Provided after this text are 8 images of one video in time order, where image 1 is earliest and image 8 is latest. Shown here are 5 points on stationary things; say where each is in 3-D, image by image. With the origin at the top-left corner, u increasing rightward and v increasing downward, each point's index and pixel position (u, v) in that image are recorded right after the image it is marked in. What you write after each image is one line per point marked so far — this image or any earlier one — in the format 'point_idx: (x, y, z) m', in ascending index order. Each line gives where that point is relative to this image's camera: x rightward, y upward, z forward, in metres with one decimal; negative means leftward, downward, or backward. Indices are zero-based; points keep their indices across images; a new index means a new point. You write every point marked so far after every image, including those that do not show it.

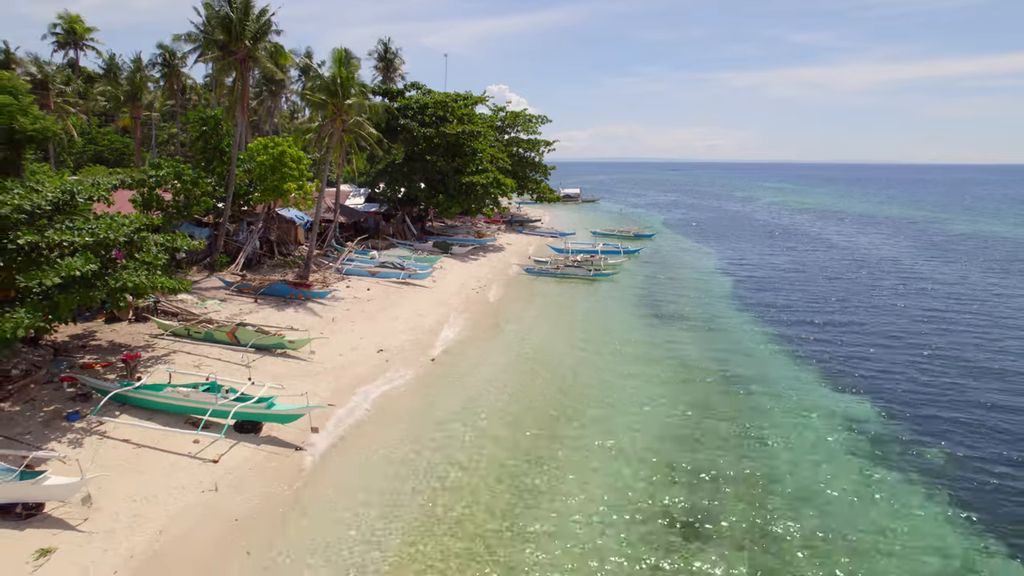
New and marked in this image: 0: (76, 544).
0: (-7.3, -4.2, +11.0) m
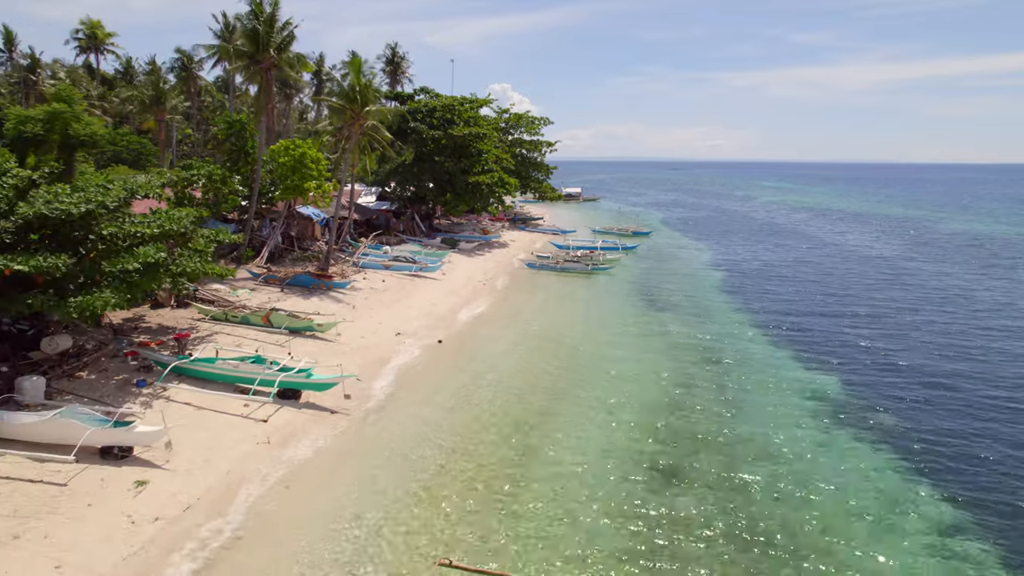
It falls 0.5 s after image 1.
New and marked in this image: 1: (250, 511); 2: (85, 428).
0: (-7.2, -3.8, +13.5) m
1: (-5.4, -4.3, +12.9) m
2: (-8.9, -2.9, +13.7) m
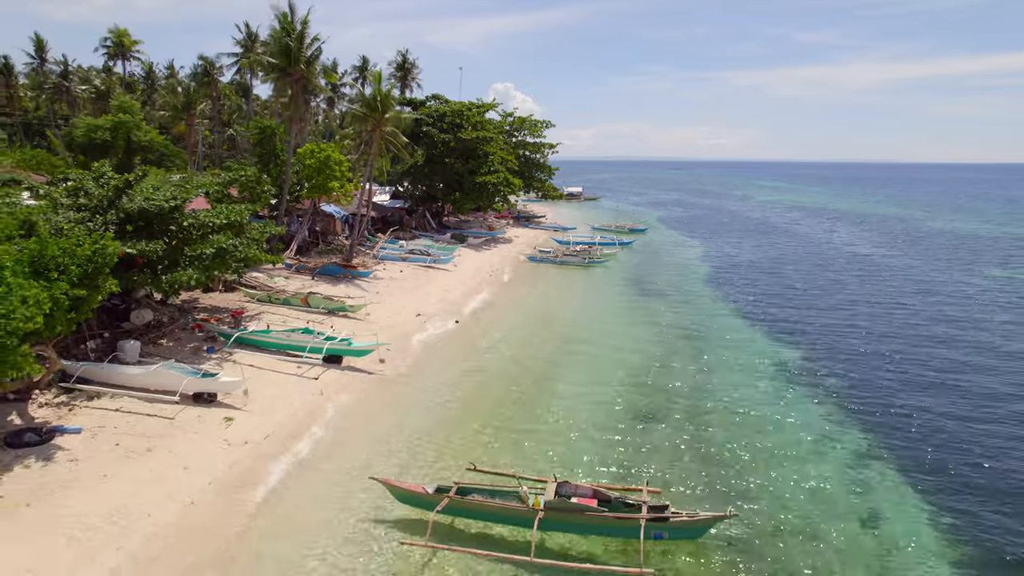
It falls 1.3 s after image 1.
0: (-7.0, -3.3, +17.3) m
1: (-5.2, -3.8, +16.7) m
2: (-8.7, -2.4, +17.5) m
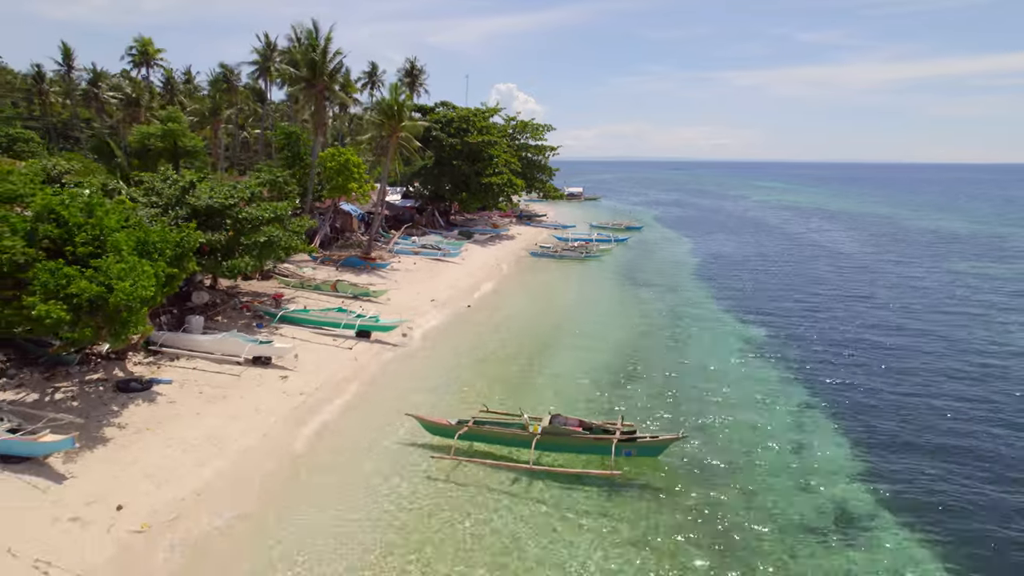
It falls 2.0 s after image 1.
0: (-6.8, -2.7, +21.1) m
1: (-5.1, -3.2, +20.5) m
2: (-8.6, -1.8, +21.3) m
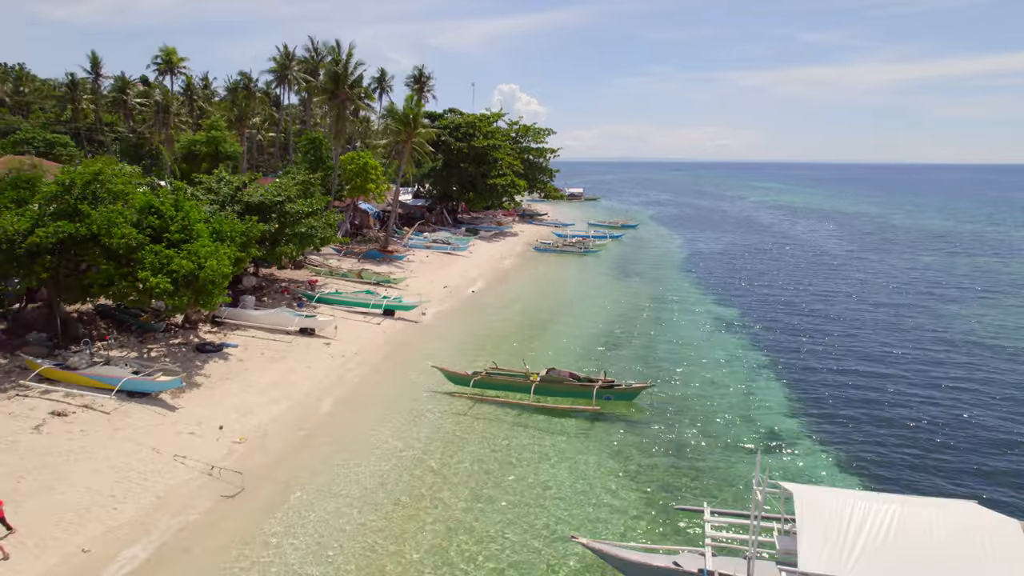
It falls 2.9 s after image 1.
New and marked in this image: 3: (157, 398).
0: (-6.7, -2.0, +25.4) m
1: (-4.9, -2.5, +24.8) m
2: (-8.5, -1.1, +25.6) m
3: (-10.0, -3.1, +18.6) m
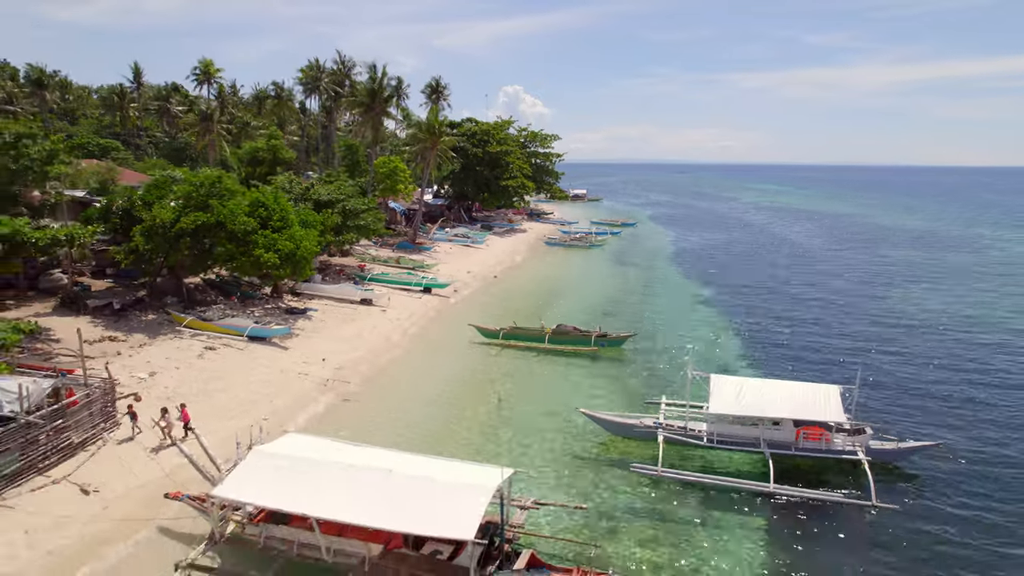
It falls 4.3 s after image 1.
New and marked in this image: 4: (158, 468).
0: (-5.9, -1.0, +32.2) m
1: (-4.2, -1.5, +31.6) m
2: (-7.7, -0.1, +32.4) m
3: (-9.2, -2.0, +25.3) m
4: (-8.3, -4.1, +15.4) m
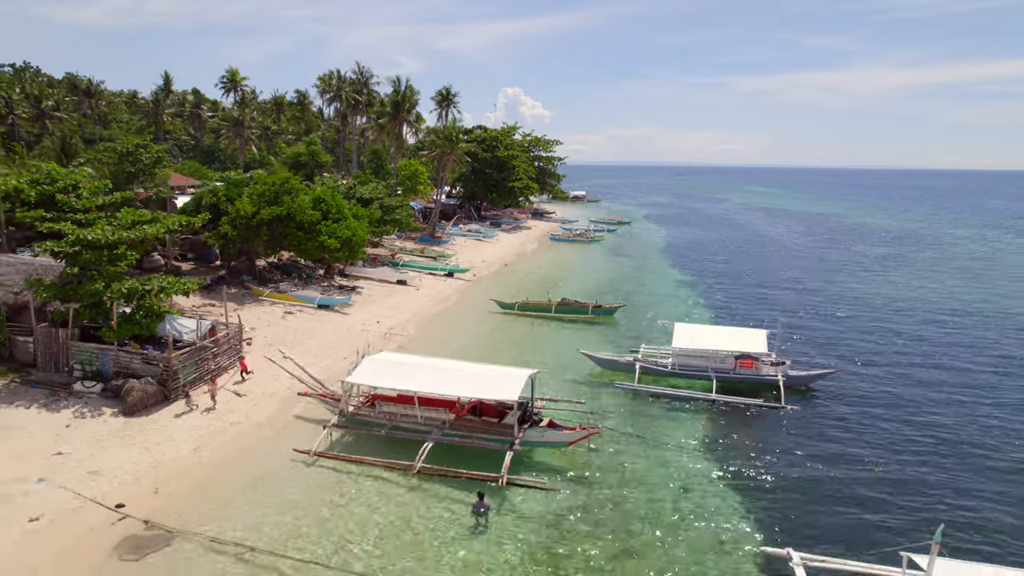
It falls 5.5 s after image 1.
0: (-5.3, -0.1, +38.6) m
1: (-3.5, -0.6, +38.0) m
2: (-7.0, +0.9, +38.8) m
3: (-8.5, -1.0, +31.7) m
4: (-7.6, -3.1, +21.8) m
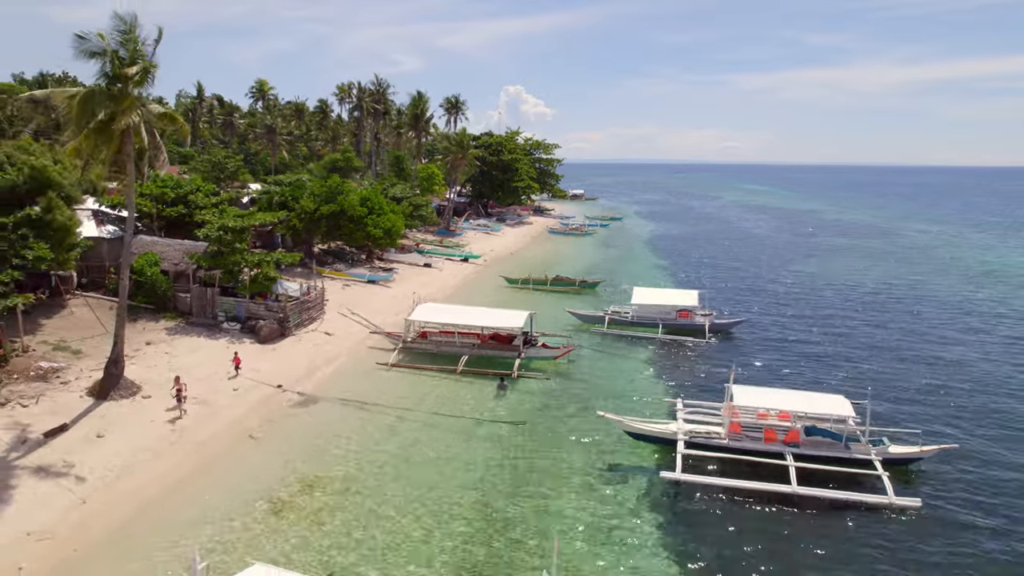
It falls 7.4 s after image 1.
0: (-4.9, +1.2, +47.6) m
1: (-3.2, +0.7, +47.0) m
2: (-6.7, +2.2, +47.8) m
3: (-8.2, +0.2, +40.7) m
4: (-7.3, -1.9, +30.8) m
